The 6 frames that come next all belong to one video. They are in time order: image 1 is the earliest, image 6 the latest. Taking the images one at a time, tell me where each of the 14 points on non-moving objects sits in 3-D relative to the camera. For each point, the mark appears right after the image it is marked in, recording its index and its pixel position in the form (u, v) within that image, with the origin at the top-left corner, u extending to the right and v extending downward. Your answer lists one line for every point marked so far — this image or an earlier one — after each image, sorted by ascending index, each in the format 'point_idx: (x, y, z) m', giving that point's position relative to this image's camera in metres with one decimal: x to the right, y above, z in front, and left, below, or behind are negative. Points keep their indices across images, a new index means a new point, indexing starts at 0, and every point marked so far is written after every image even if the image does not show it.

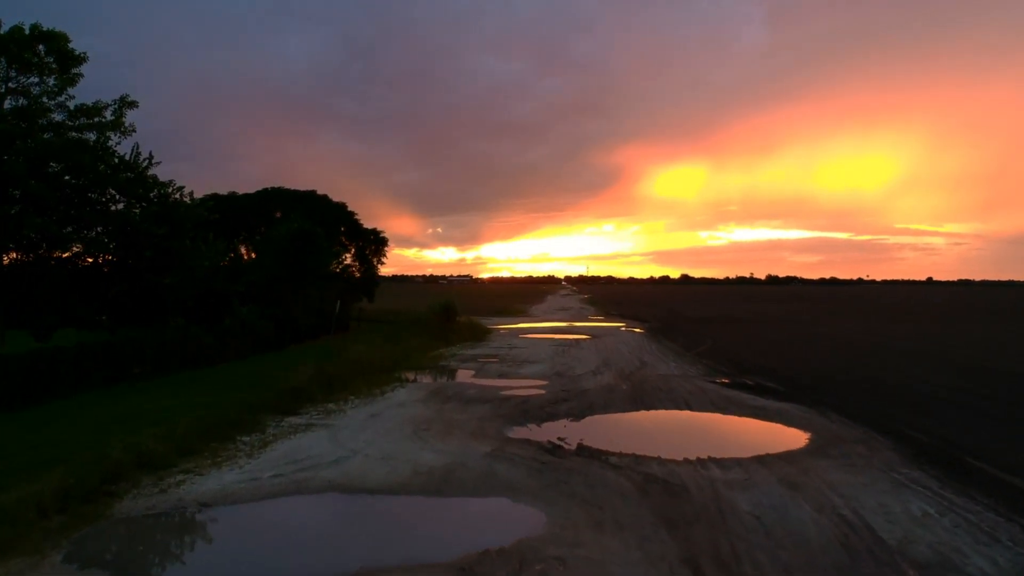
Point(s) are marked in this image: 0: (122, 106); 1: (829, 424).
0: (-10.6, +5.0, +19.9) m
1: (+5.7, -2.5, +13.1) m
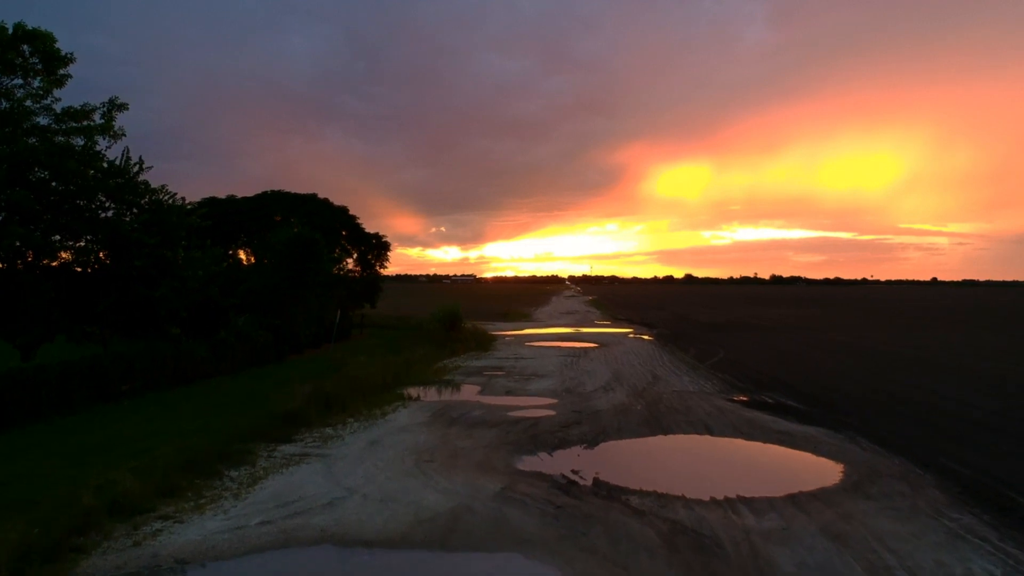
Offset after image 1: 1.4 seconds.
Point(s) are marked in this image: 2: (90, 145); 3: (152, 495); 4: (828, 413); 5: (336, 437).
0: (-10.5, +4.7, +19.0) m
1: (+5.8, -2.8, +12.2) m
2: (-10.7, +3.6, +18.4) m
3: (-4.4, -2.5, +8.9) m
4: (+6.9, -2.7, +16.1) m
5: (-3.0, -2.6, +12.6) m
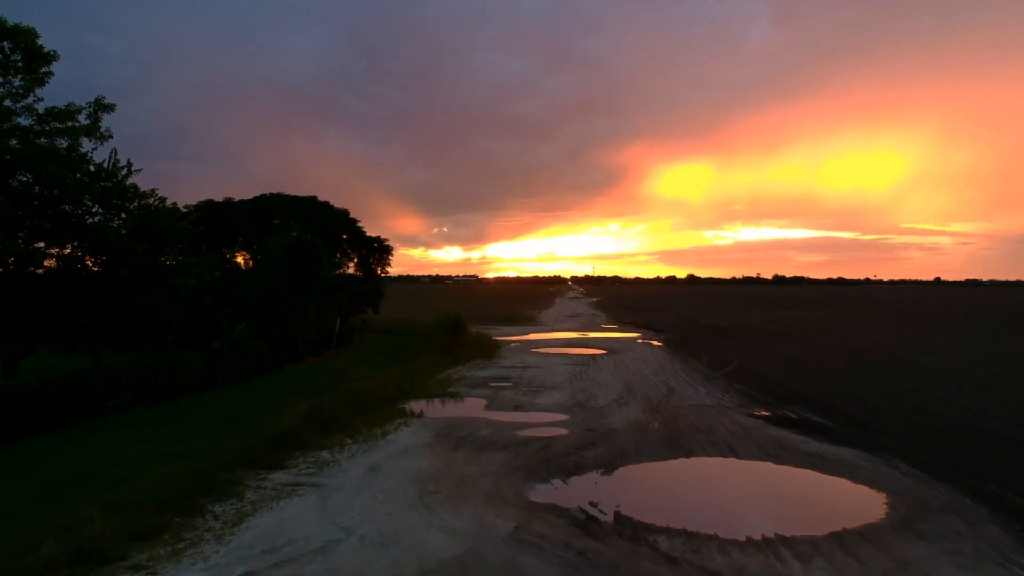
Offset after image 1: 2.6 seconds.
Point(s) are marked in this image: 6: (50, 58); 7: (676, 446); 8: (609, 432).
0: (-10.3, +4.5, +18.1) m
1: (+6.0, -3.0, +11.2) m
2: (-10.5, +3.4, +17.5) m
3: (-4.2, -2.8, +8.0) m
4: (+7.1, -2.9, +15.1) m
5: (-2.8, -2.8, +11.7) m
6: (-10.9, +5.4, +17.2) m
7: (+3.0, -2.9, +13.3) m
8: (+1.9, -2.8, +14.3) m
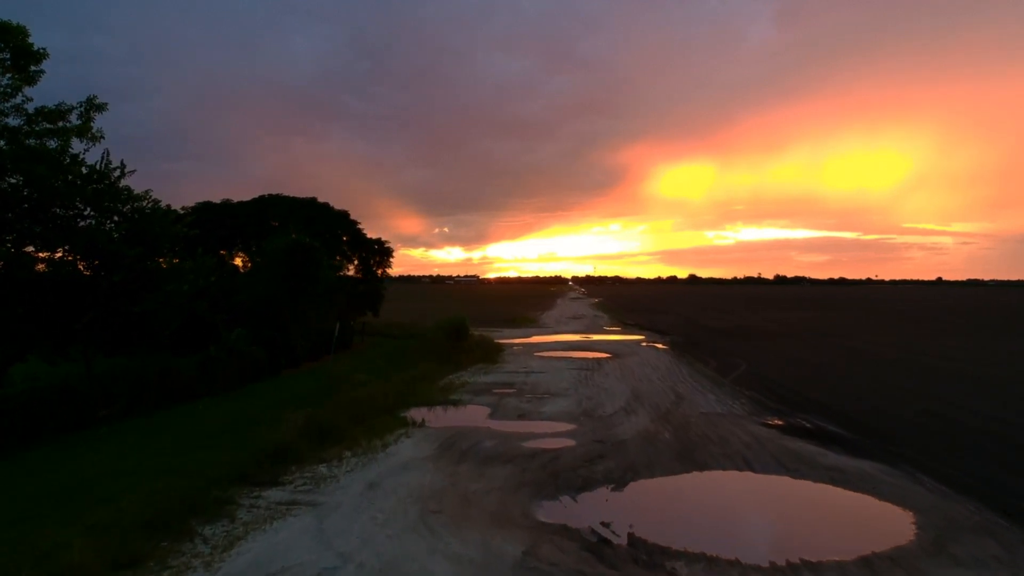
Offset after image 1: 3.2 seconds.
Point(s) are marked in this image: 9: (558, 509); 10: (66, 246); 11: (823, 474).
0: (-10.2, +4.3, +17.6) m
1: (+6.1, -3.1, +10.7) m
2: (-10.4, +3.3, +17.0) m
3: (-4.1, -2.9, +7.5) m
4: (+7.2, -3.0, +14.5) m
5: (-2.7, -2.9, +11.1) m
6: (-10.8, +5.3, +16.6) m
7: (+3.1, -3.0, +12.8) m
8: (+2.0, -2.9, +13.7) m
9: (+0.6, -3.1, +10.2) m
10: (-10.3, +1.0, +16.9) m
11: (+5.1, -3.1, +12.1) m
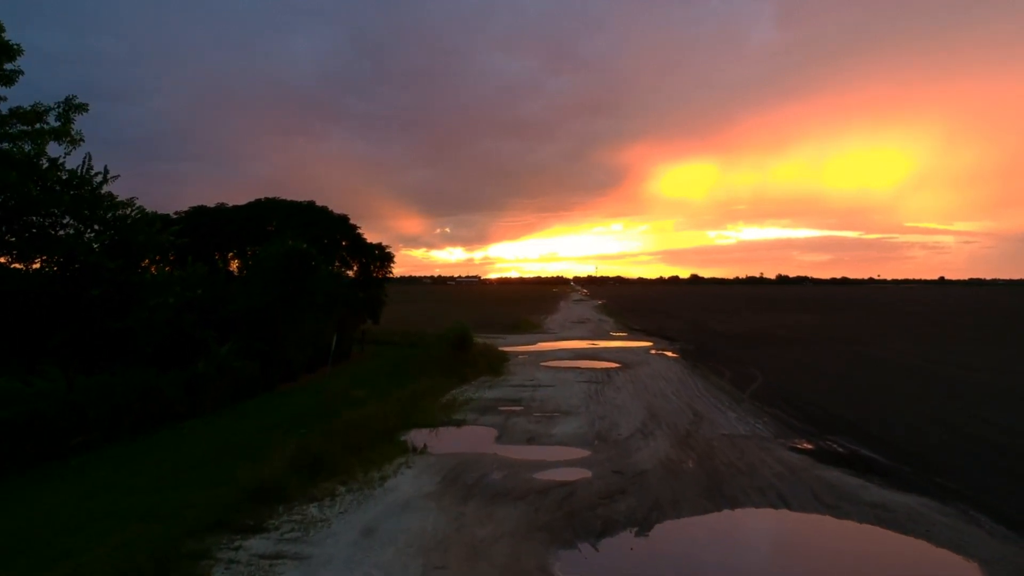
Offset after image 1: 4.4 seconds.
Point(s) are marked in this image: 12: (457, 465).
0: (-10.0, +4.0, +16.4) m
1: (+6.3, -3.4, +9.5) m
2: (-10.2, +3.0, +15.9) m
3: (-4.0, -3.2, +6.3) m
4: (+7.4, -3.3, +13.4) m
5: (-2.6, -3.2, +10.0) m
6: (-10.6, +5.0, +15.5) m
7: (+3.3, -3.3, +11.6) m
8: (+2.2, -3.2, +12.6) m
9: (+0.8, -3.4, +9.0) m
10: (-10.2, +0.7, +15.8) m
11: (+5.3, -3.3, +10.9) m
12: (-1.0, -3.1, +13.1) m
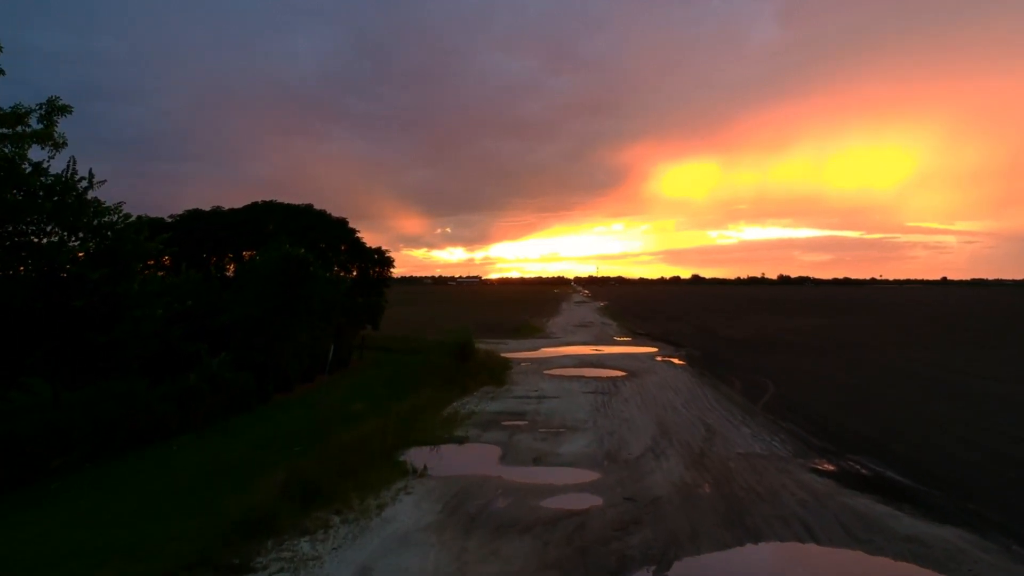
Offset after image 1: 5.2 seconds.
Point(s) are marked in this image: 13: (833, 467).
0: (-9.9, +3.8, +15.7) m
1: (+6.4, -3.6, +8.7) m
2: (-10.1, +2.7, +15.1) m
3: (-3.9, -3.4, +5.6) m
4: (+7.5, -3.5, +12.6) m
5: (-2.5, -3.4, +9.2) m
6: (-10.5, +4.7, +14.7) m
7: (+3.4, -3.5, +10.9) m
8: (+2.3, -3.4, +11.8) m
9: (+0.9, -3.6, +8.2) m
10: (-10.1, +0.4, +15.0) m
11: (+5.4, -3.6, +10.2) m
12: (-0.9, -3.4, +12.3) m
13: (+6.2, -3.5, +14.1) m
